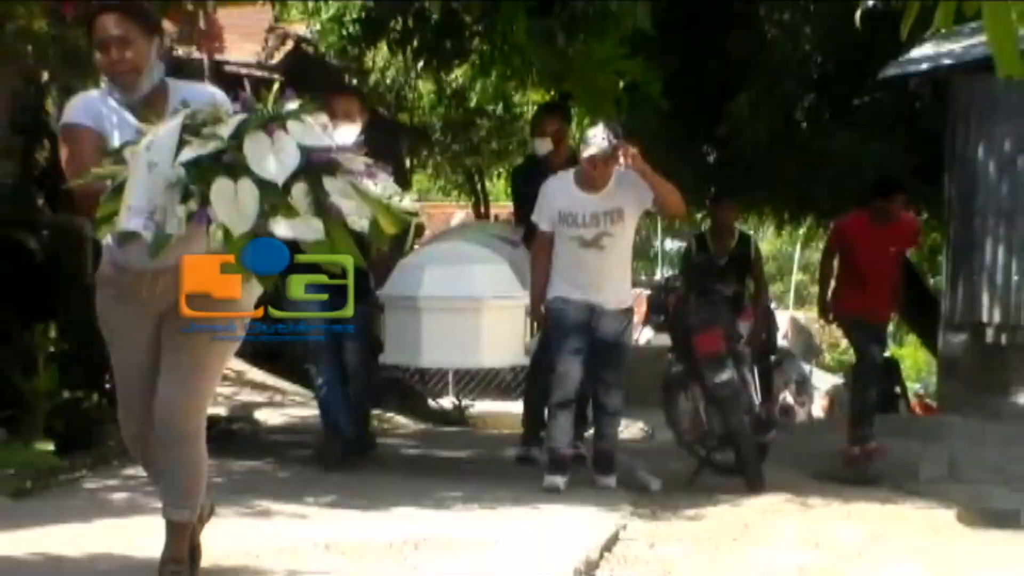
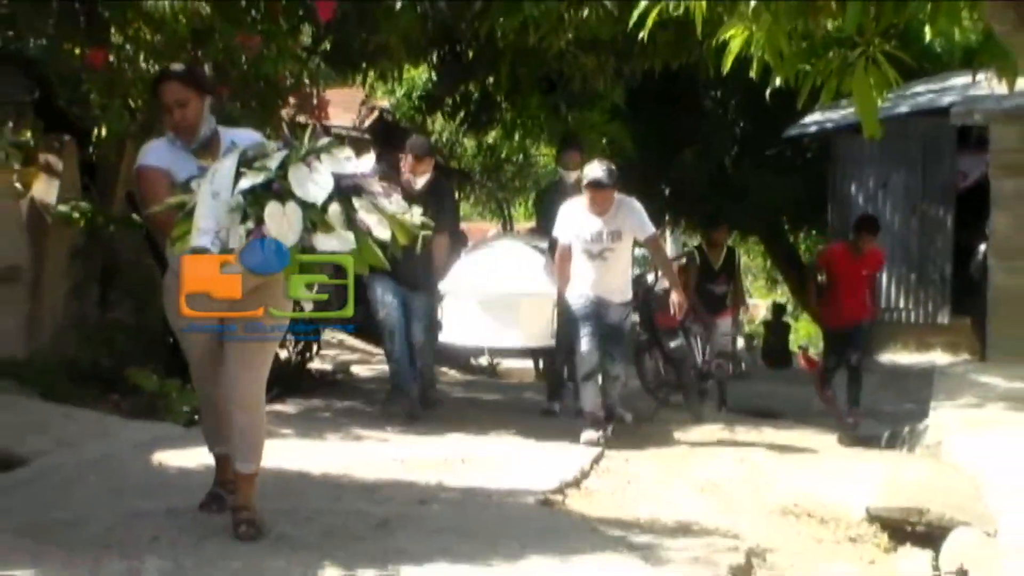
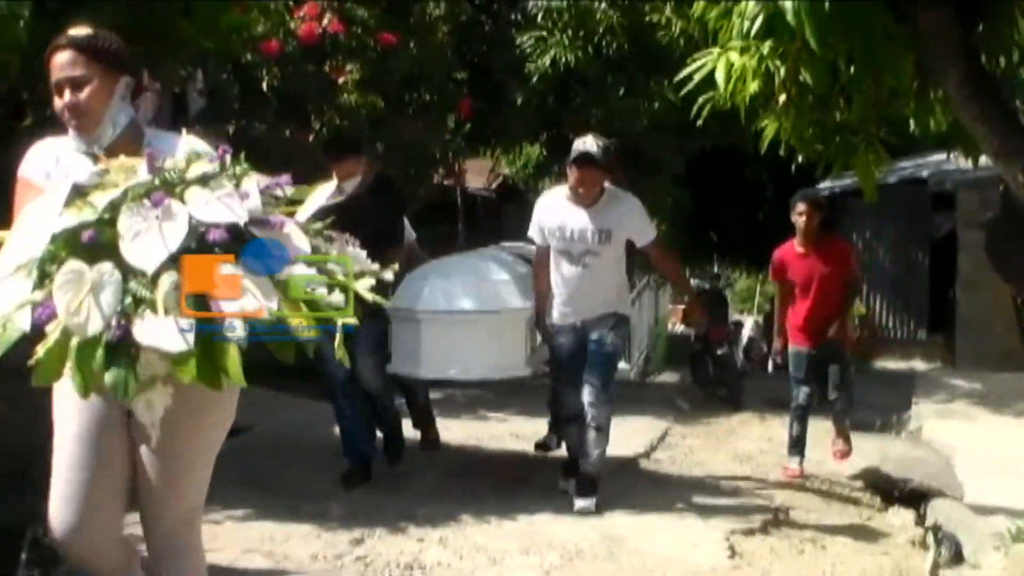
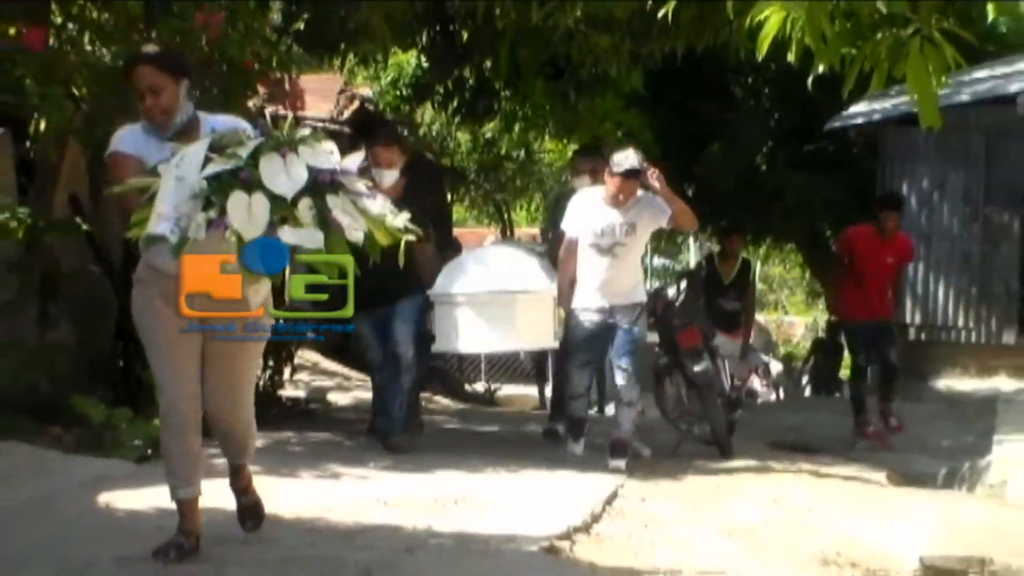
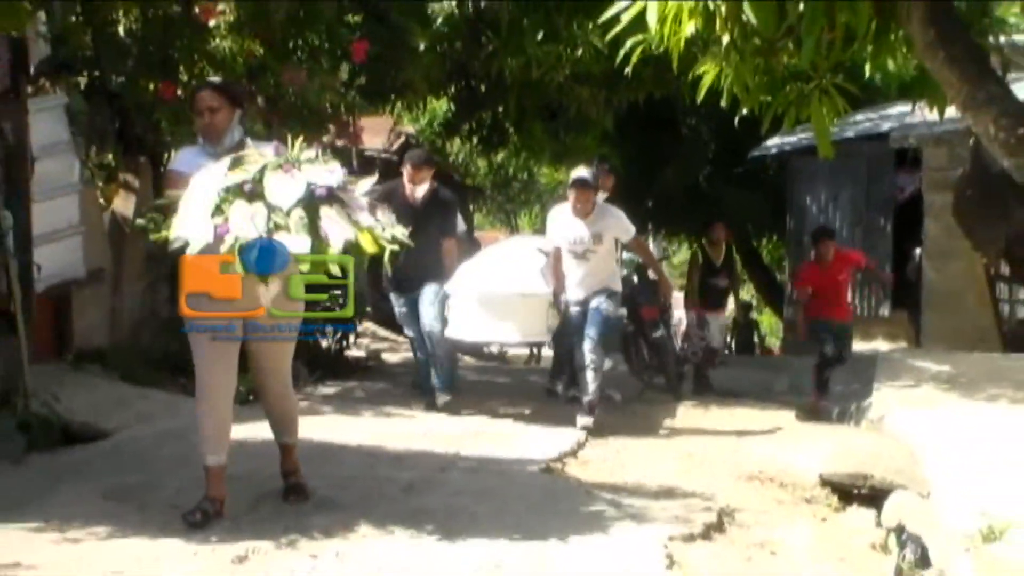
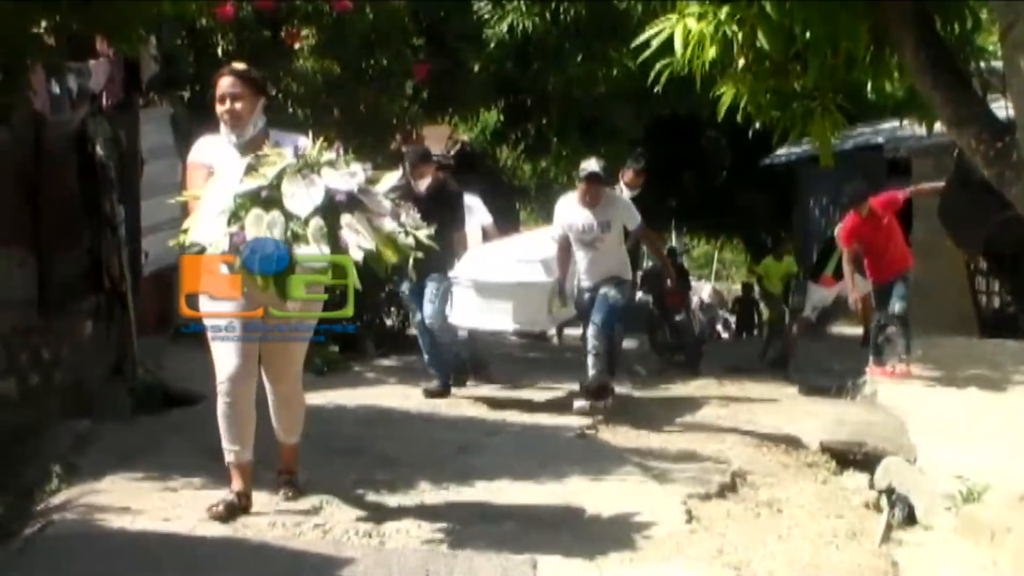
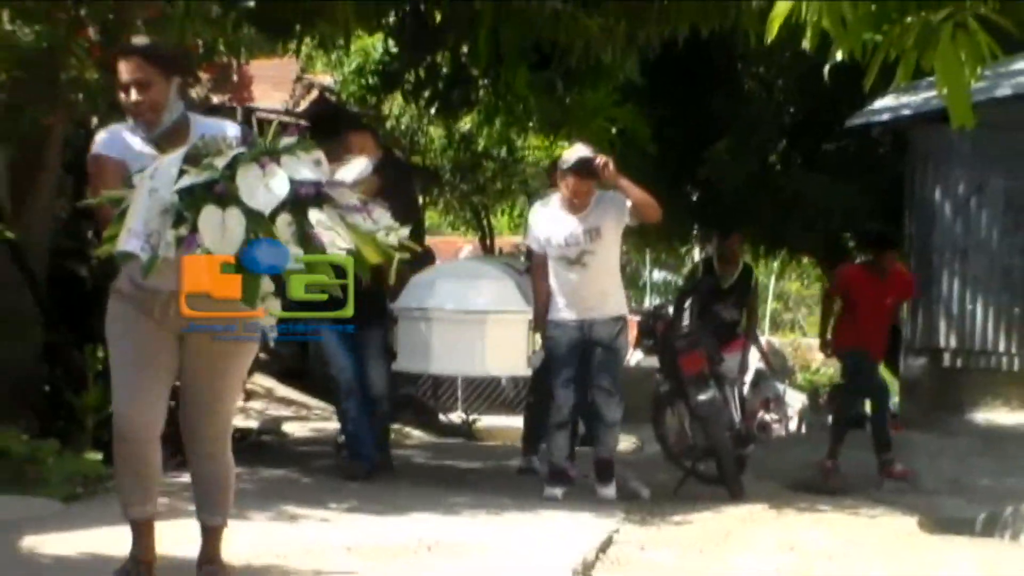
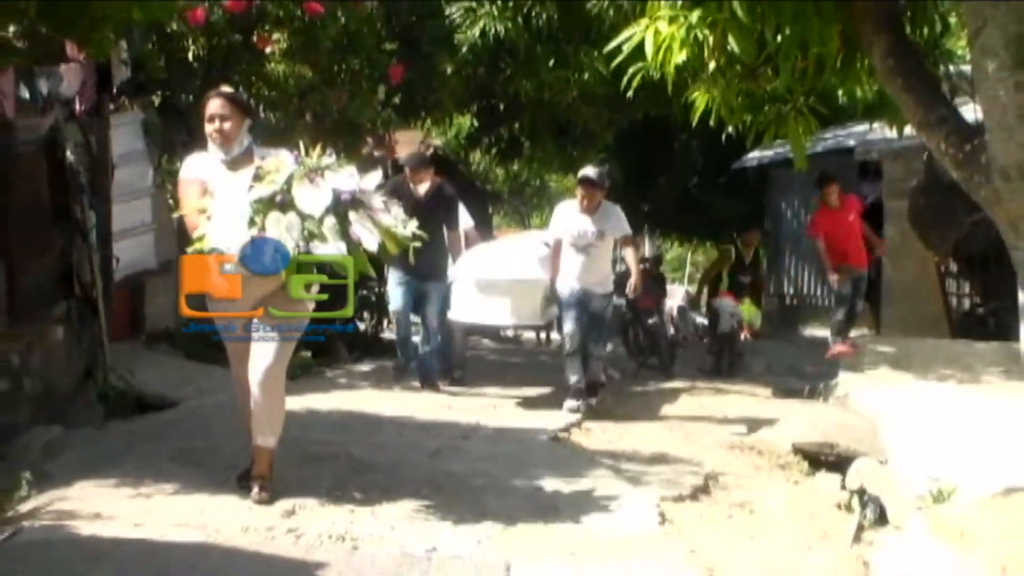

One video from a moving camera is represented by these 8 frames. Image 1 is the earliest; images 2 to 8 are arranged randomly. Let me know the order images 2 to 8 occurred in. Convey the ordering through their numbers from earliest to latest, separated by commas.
7, 4, 2, 5, 8, 6, 3
